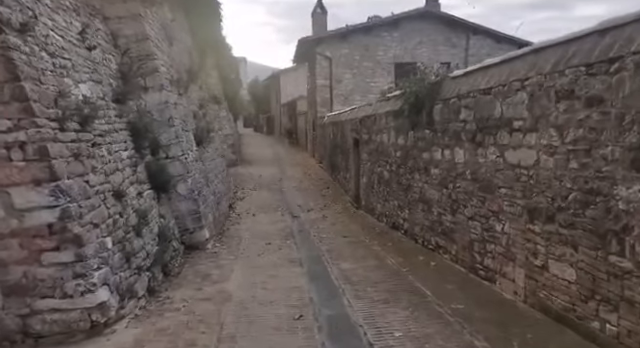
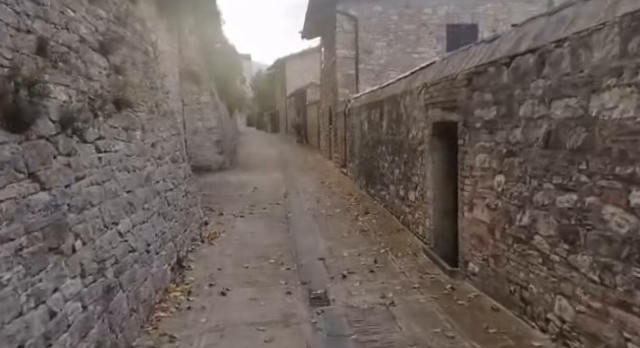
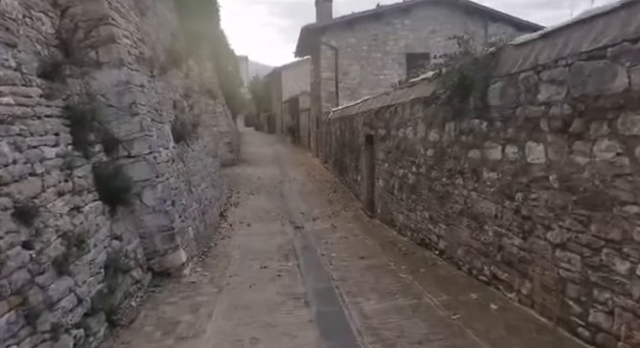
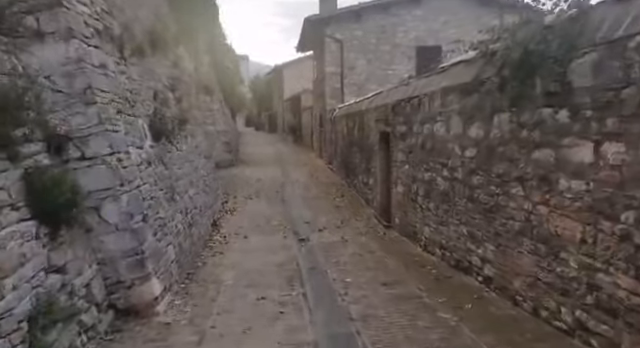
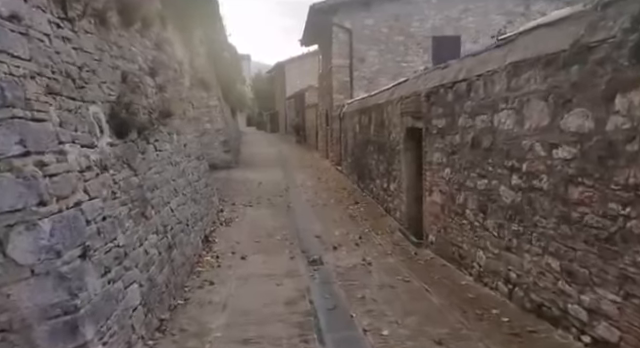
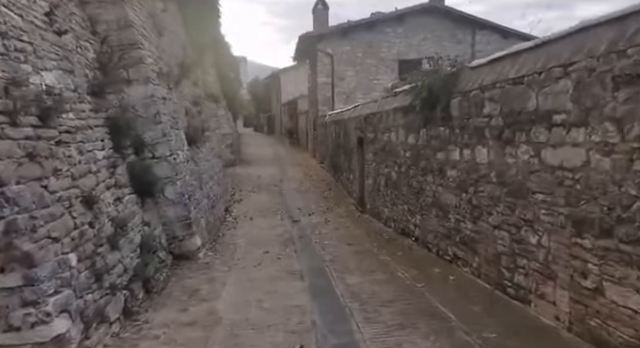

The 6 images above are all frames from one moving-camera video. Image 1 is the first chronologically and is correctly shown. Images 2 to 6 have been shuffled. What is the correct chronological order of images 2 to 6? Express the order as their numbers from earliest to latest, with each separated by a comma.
6, 3, 4, 5, 2
